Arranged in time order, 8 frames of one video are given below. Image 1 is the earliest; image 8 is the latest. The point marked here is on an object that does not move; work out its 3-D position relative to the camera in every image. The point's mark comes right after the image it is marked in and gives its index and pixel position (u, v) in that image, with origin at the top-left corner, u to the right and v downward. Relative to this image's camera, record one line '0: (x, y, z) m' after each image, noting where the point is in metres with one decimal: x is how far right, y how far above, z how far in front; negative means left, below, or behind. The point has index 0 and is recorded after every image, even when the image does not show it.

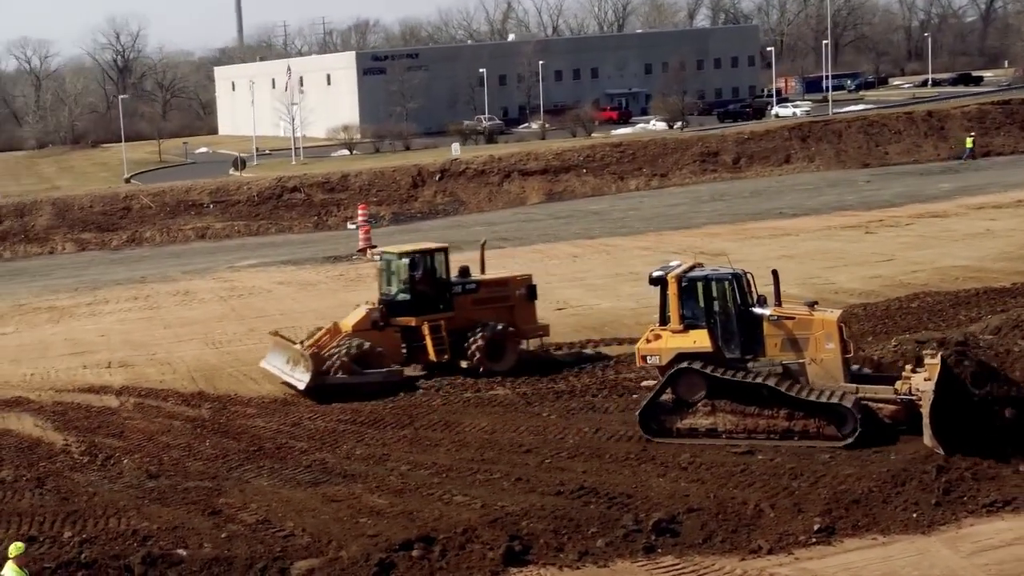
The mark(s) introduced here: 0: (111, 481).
0: (-2.9, -1.4, +13.6) m
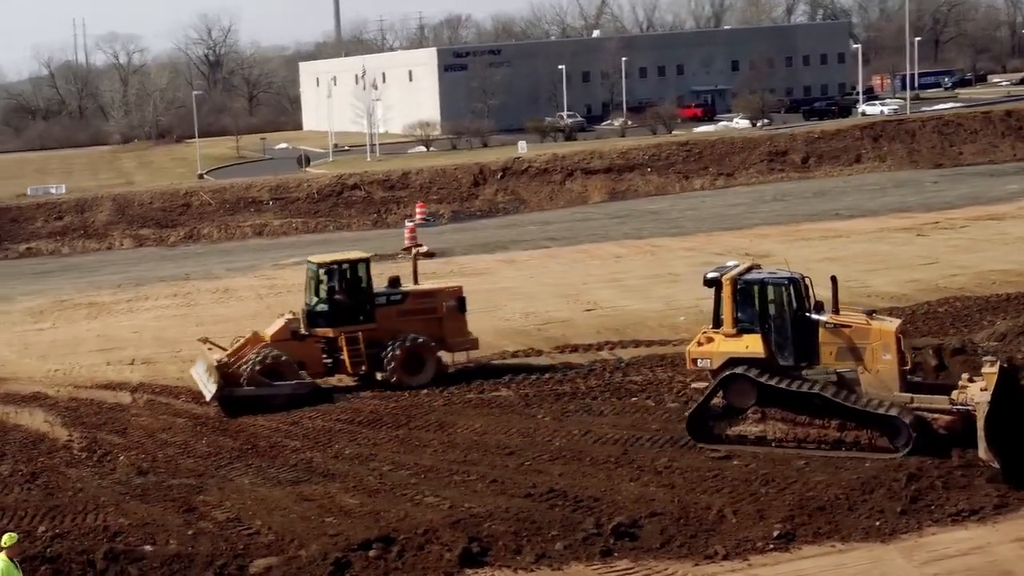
0: (-3.0, -1.4, +14.0) m
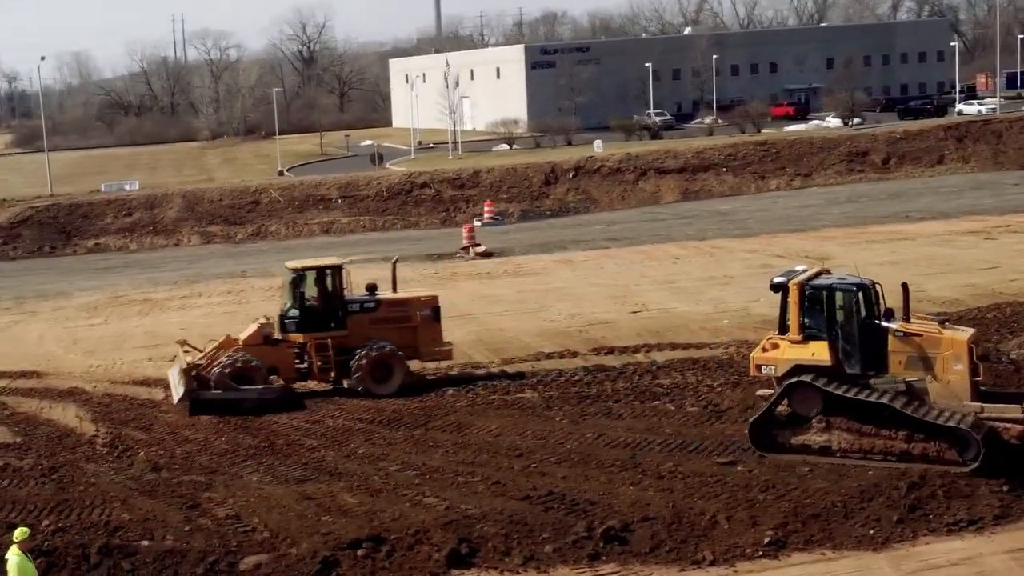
0: (-3.0, -1.4, +14.4) m
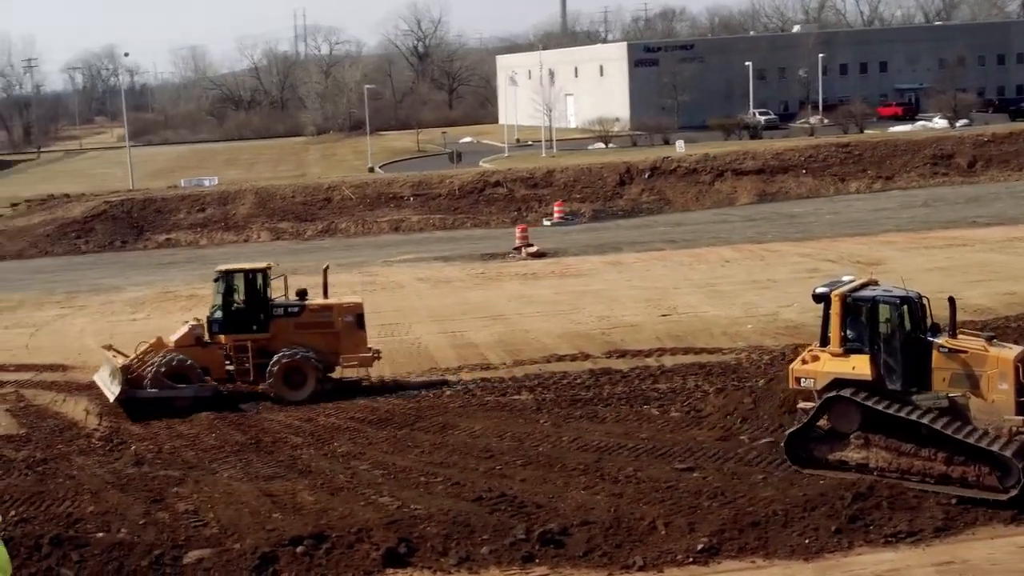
0: (-3.2, -1.4, +15.1) m
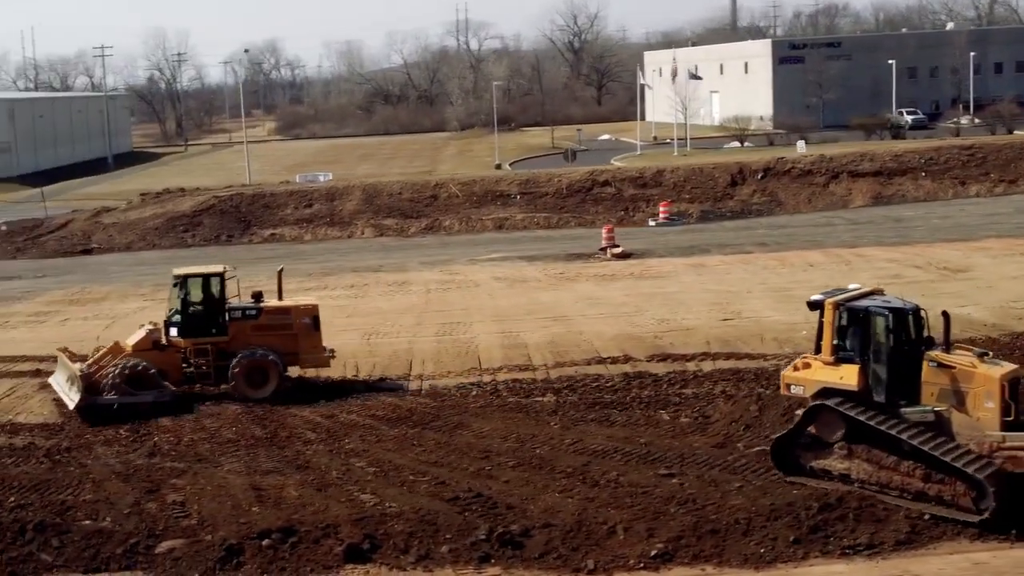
0: (-3.3, -1.4, +15.9) m
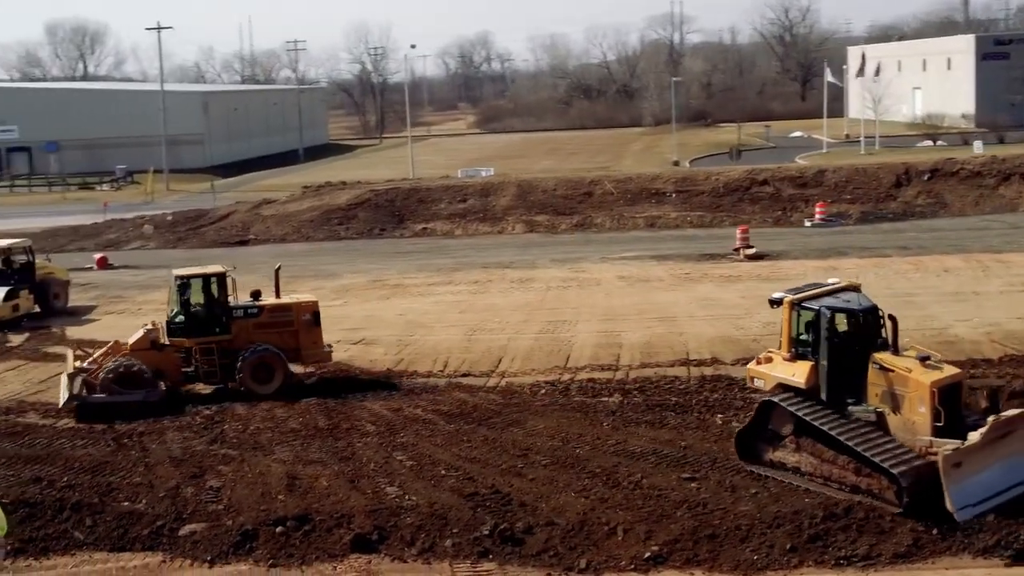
0: (-2.9, -1.3, +16.8) m
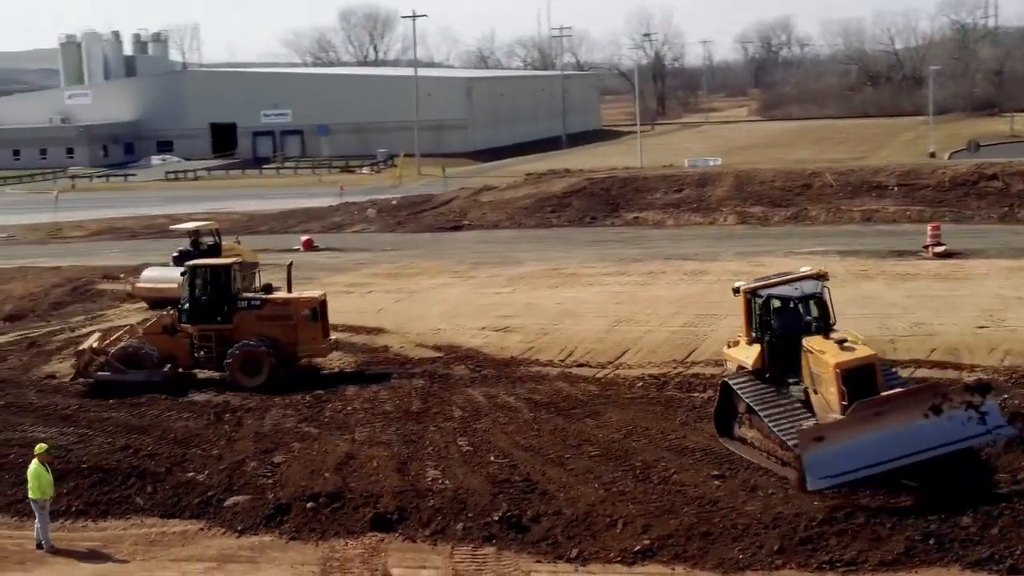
0: (-2.2, -1.2, +18.0) m
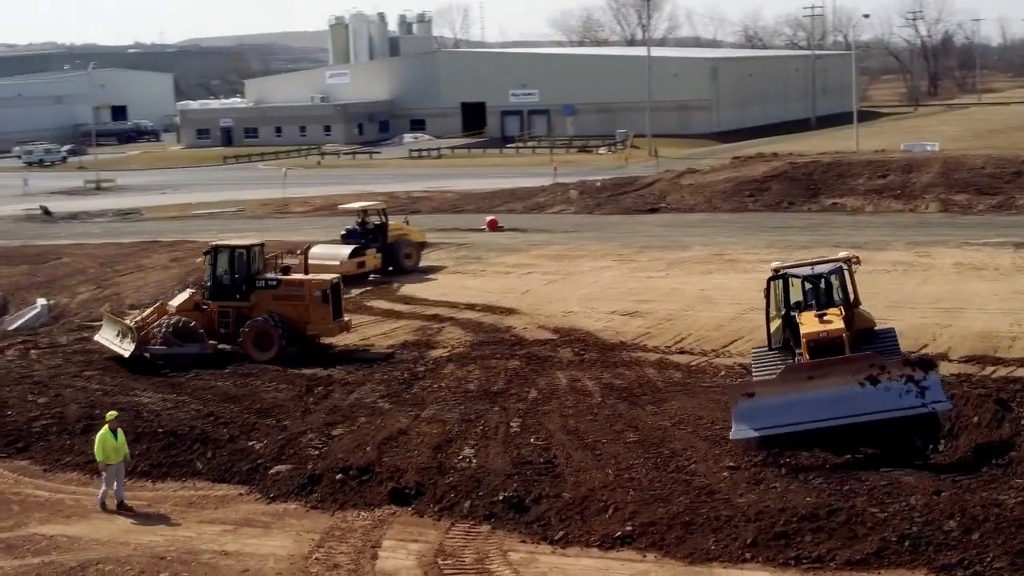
0: (-1.5, -1.1, +19.1) m
